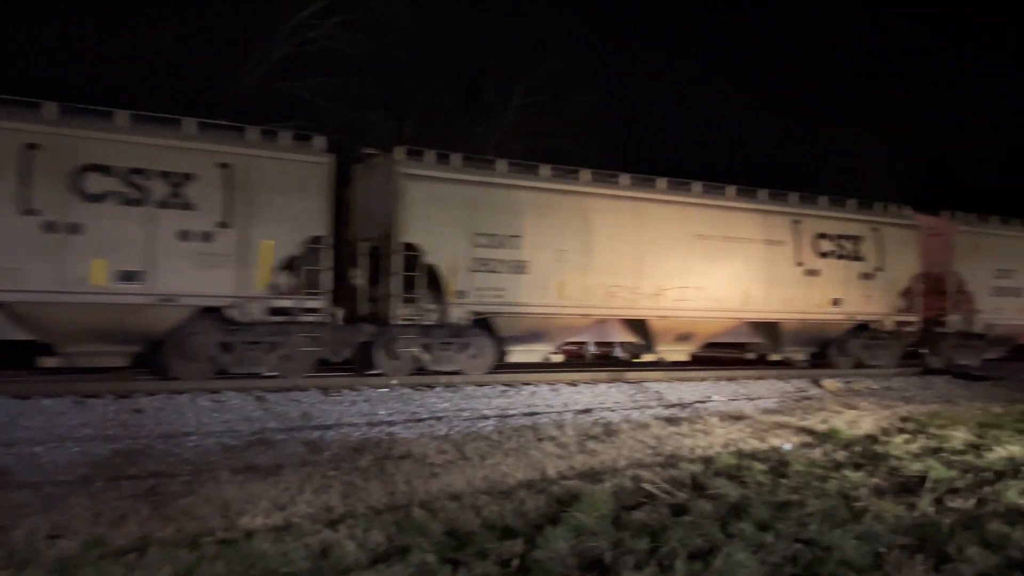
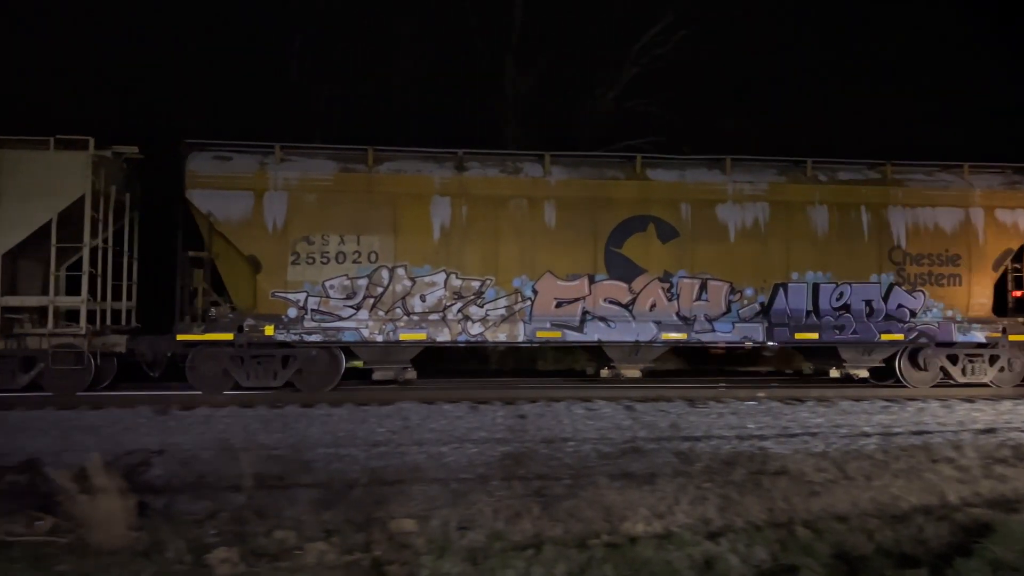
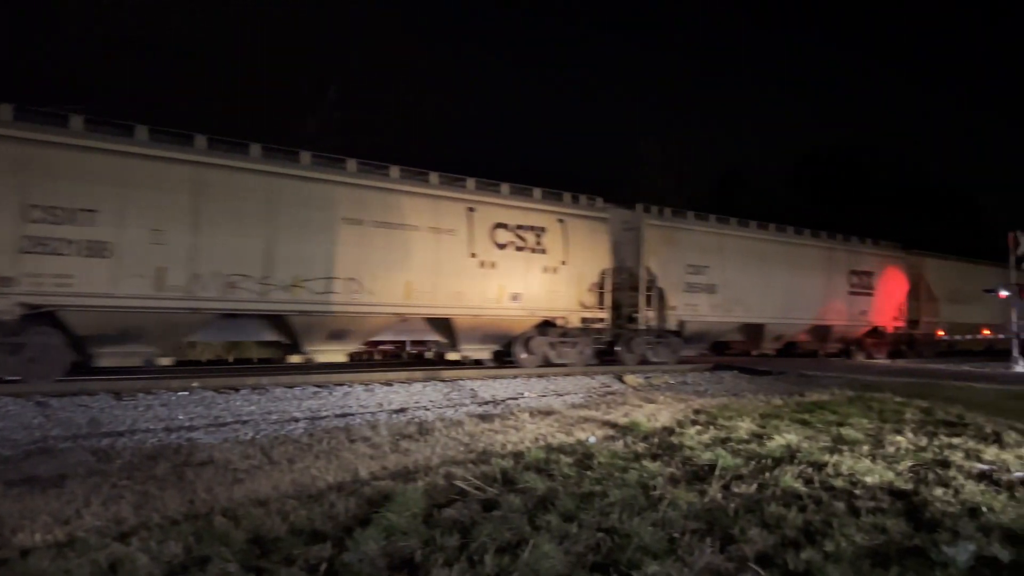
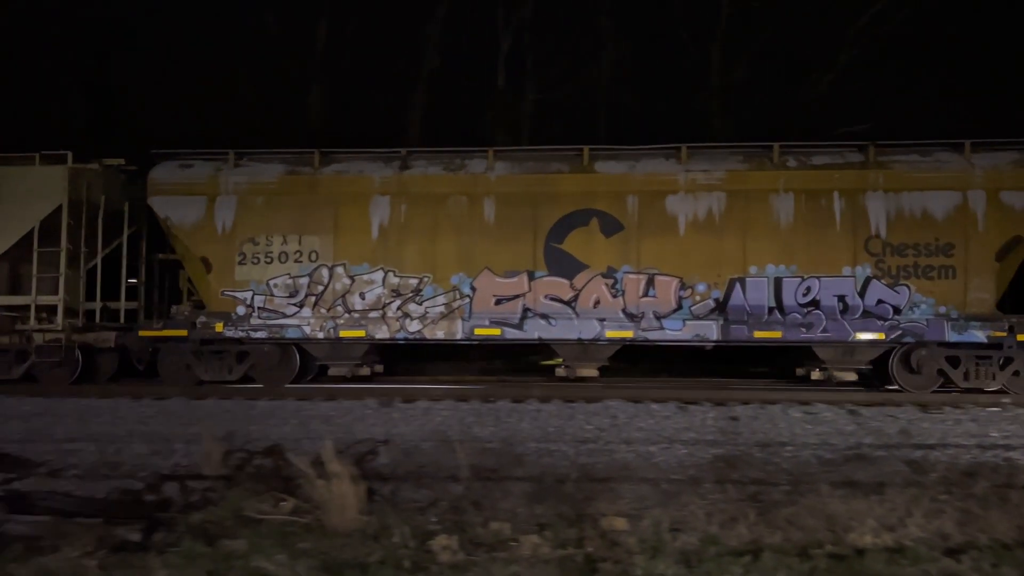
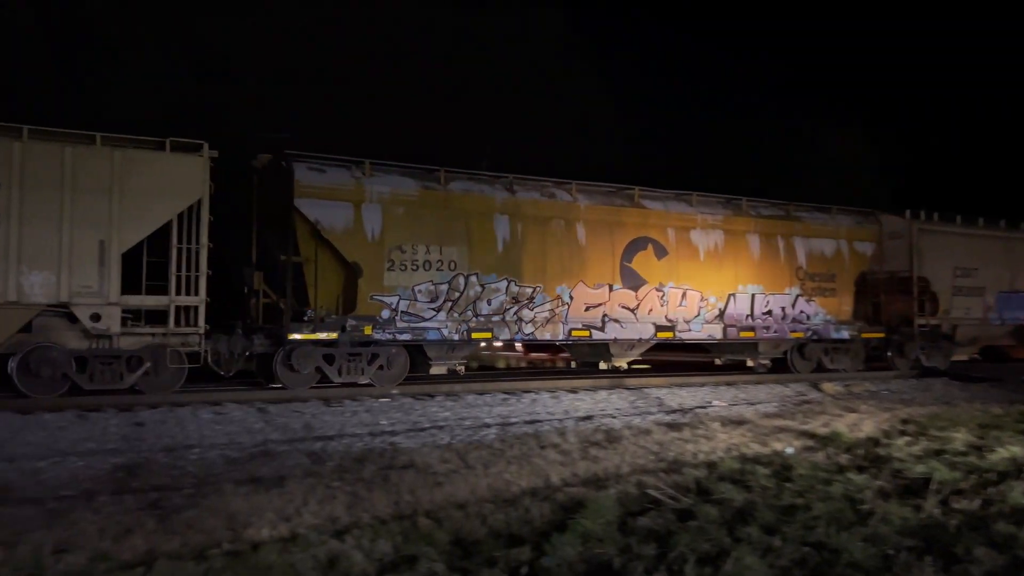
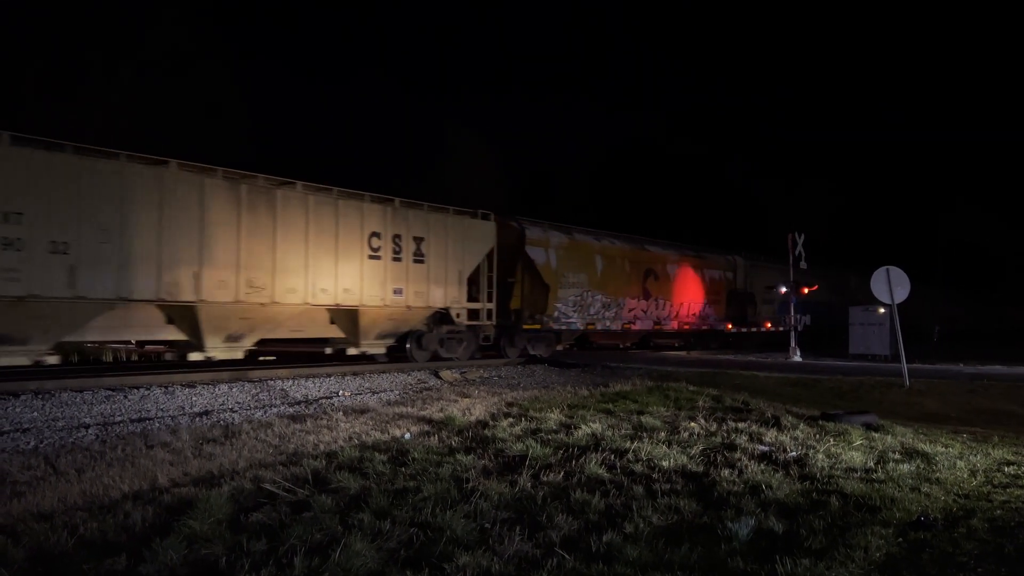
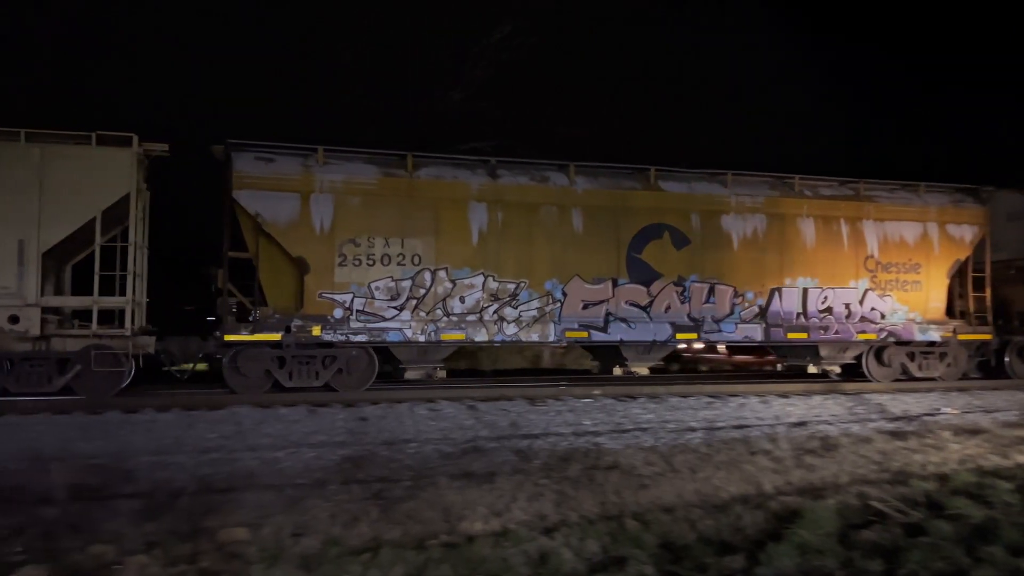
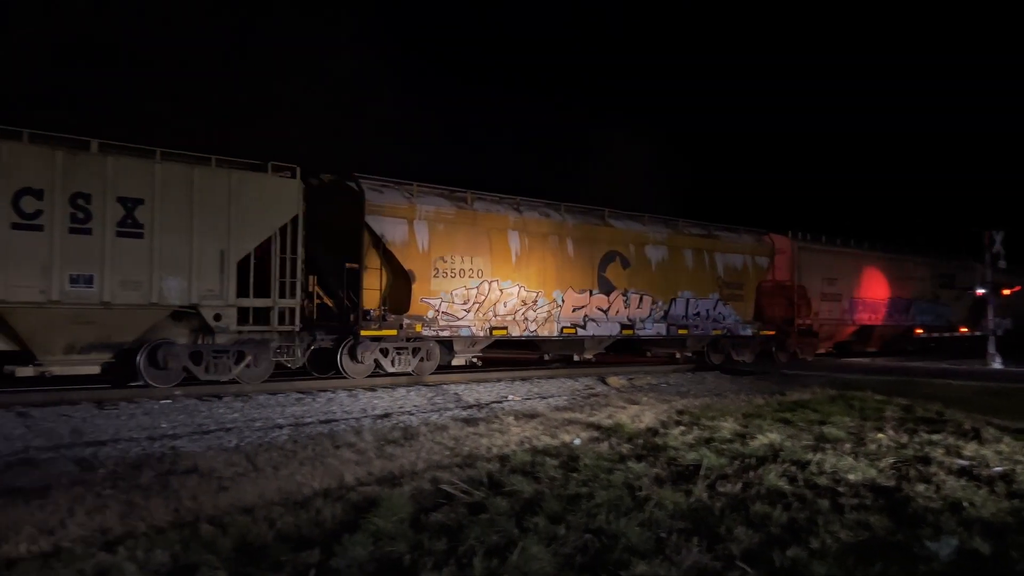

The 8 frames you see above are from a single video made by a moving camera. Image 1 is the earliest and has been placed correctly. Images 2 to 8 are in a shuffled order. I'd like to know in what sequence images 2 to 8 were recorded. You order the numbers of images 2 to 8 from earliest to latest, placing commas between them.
3, 6, 8, 5, 7, 2, 4
